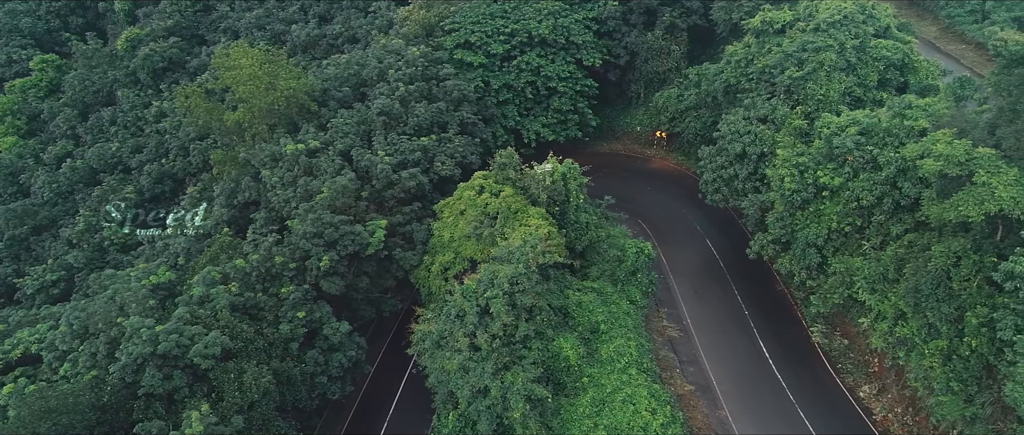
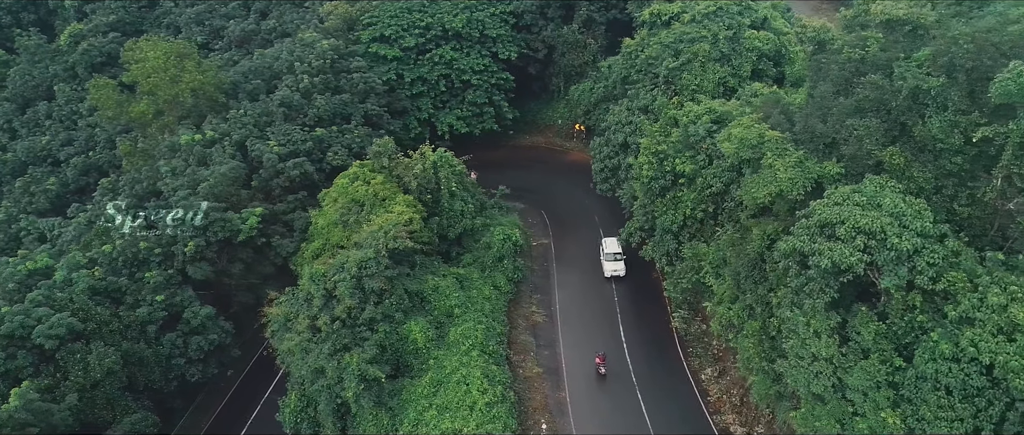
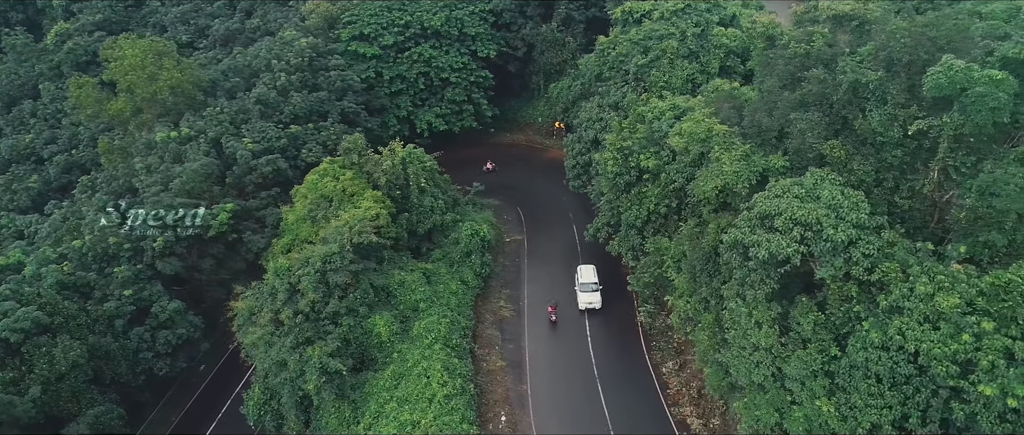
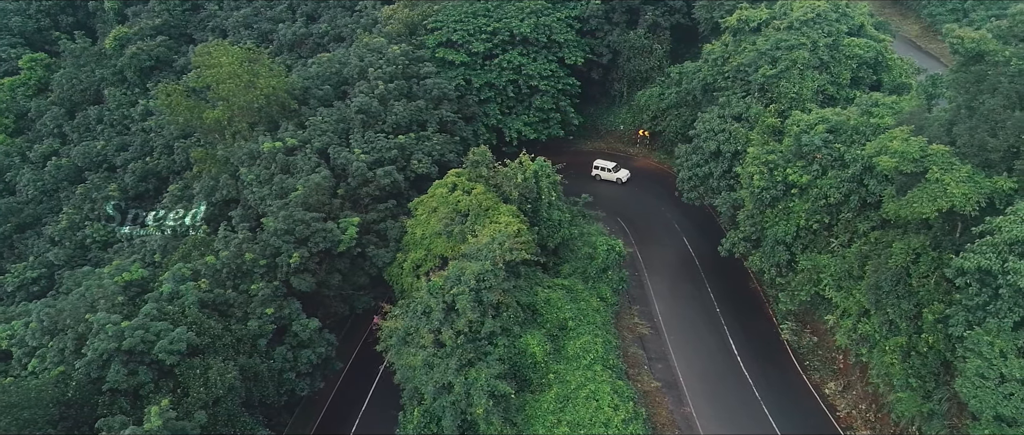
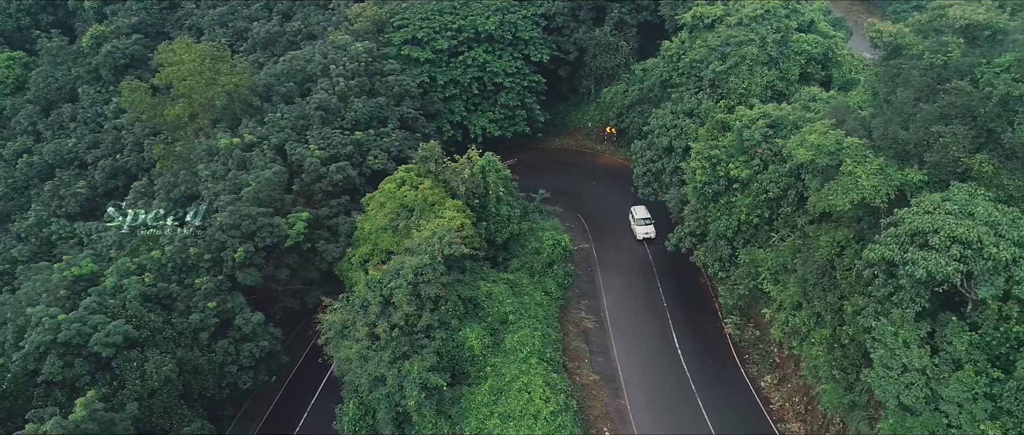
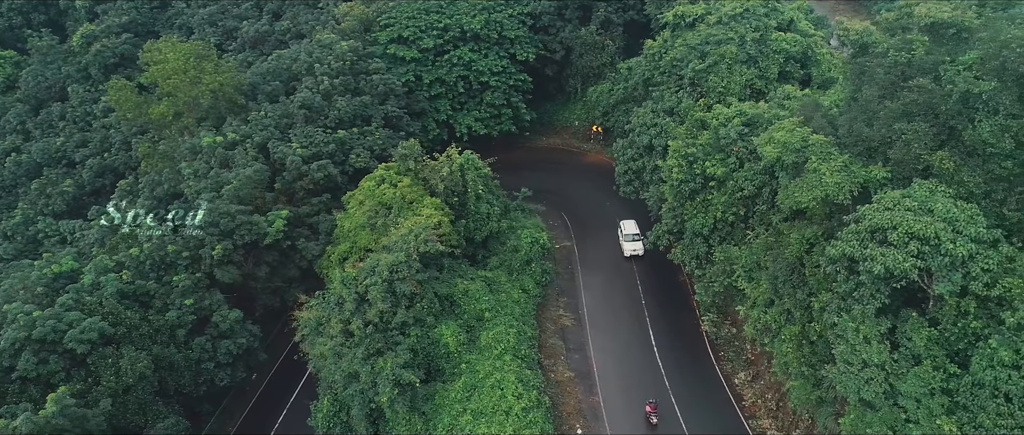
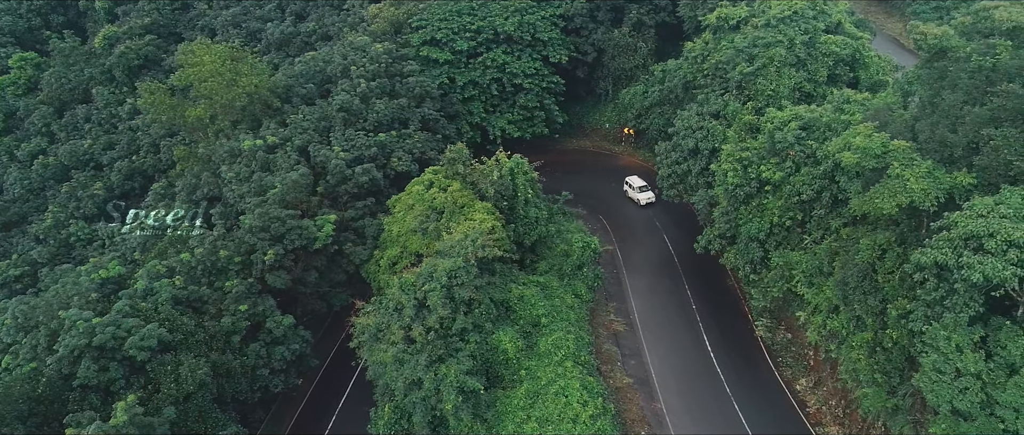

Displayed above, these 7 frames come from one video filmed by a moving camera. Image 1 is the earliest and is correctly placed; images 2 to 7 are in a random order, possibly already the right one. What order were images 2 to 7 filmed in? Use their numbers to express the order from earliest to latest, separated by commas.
4, 7, 5, 6, 2, 3
